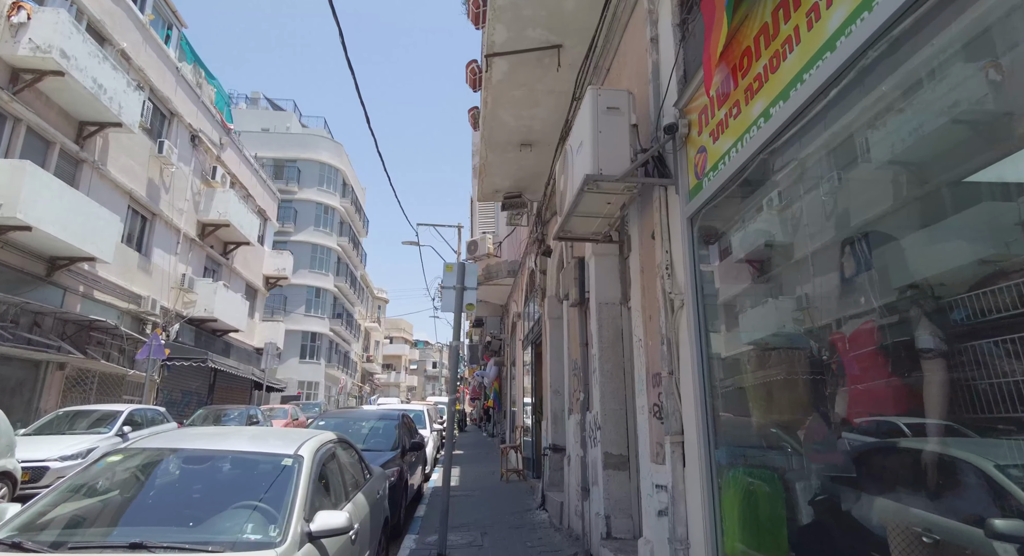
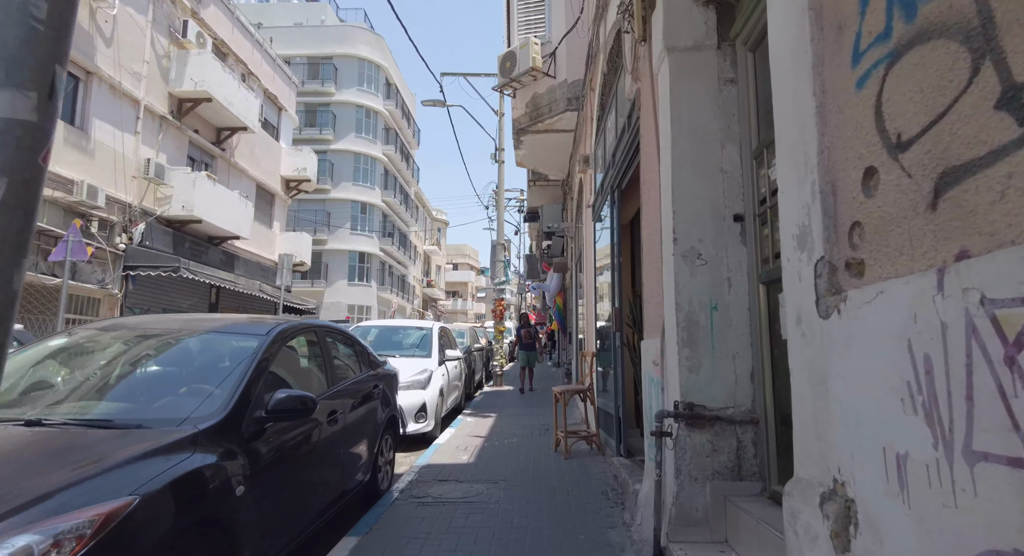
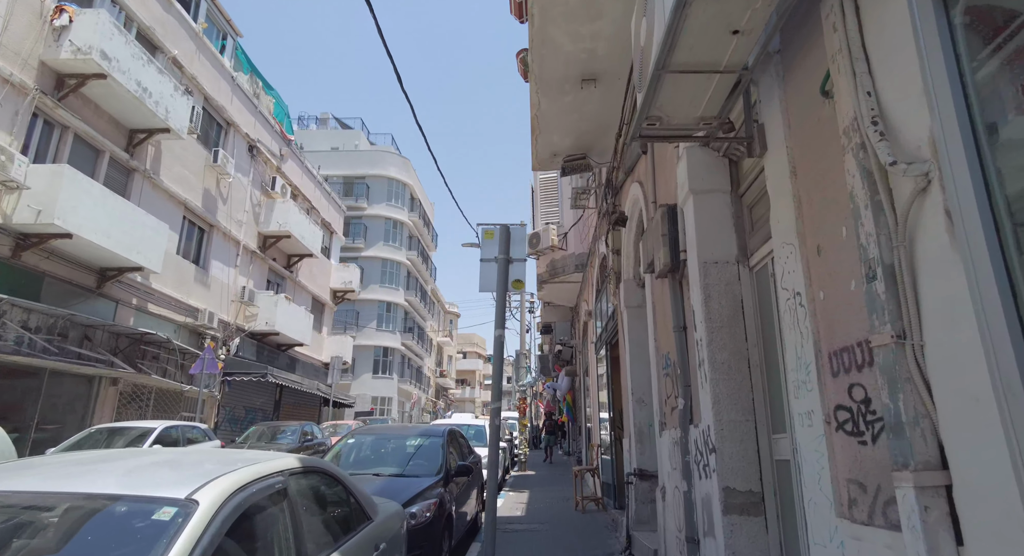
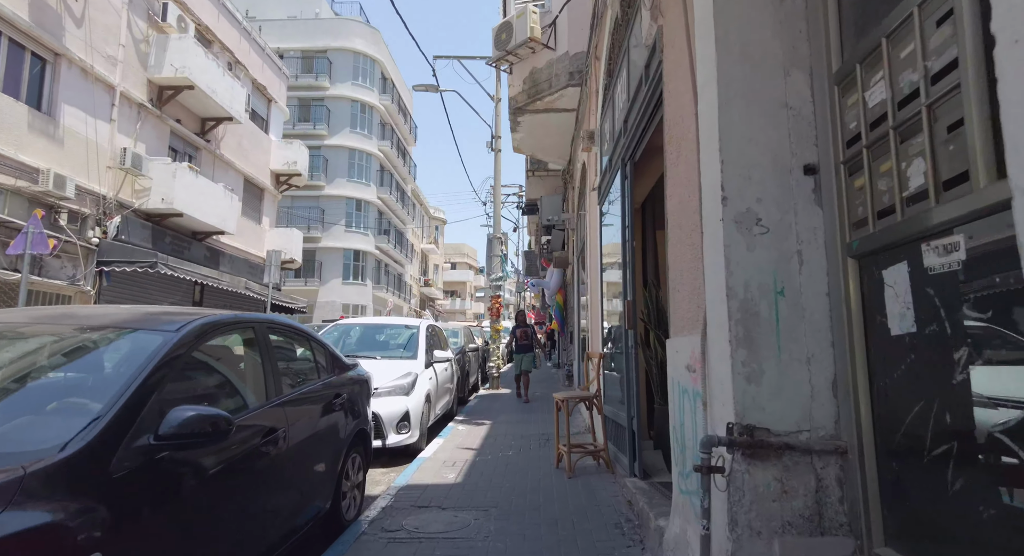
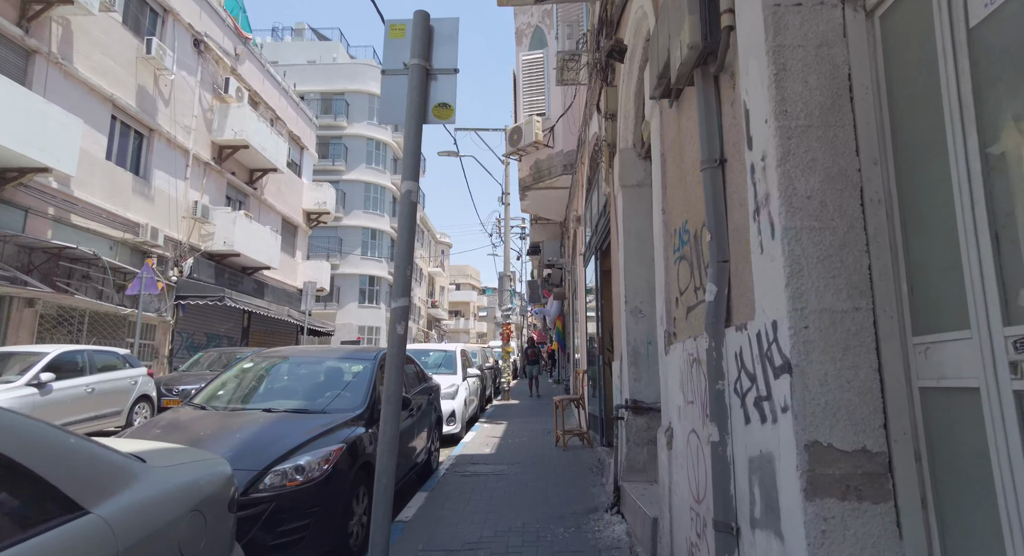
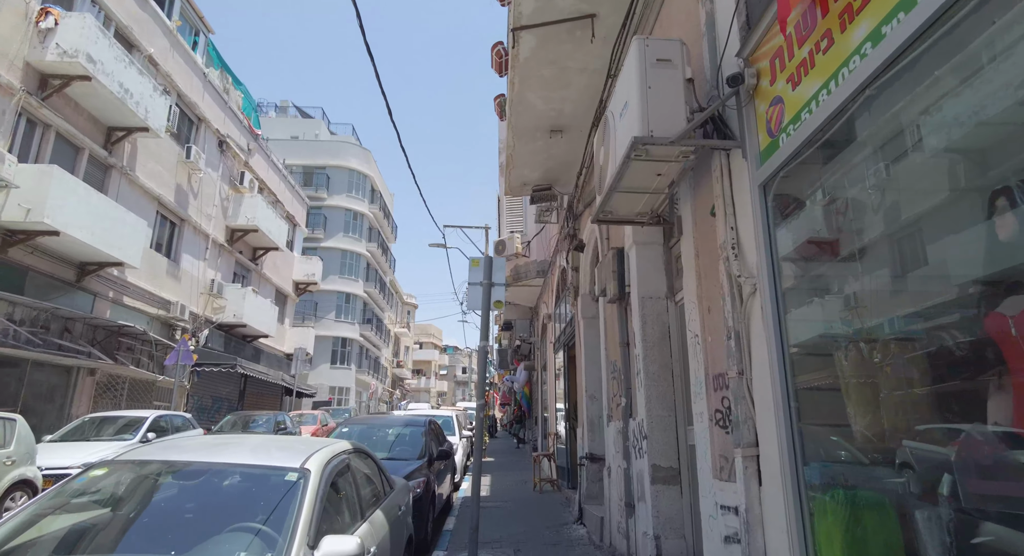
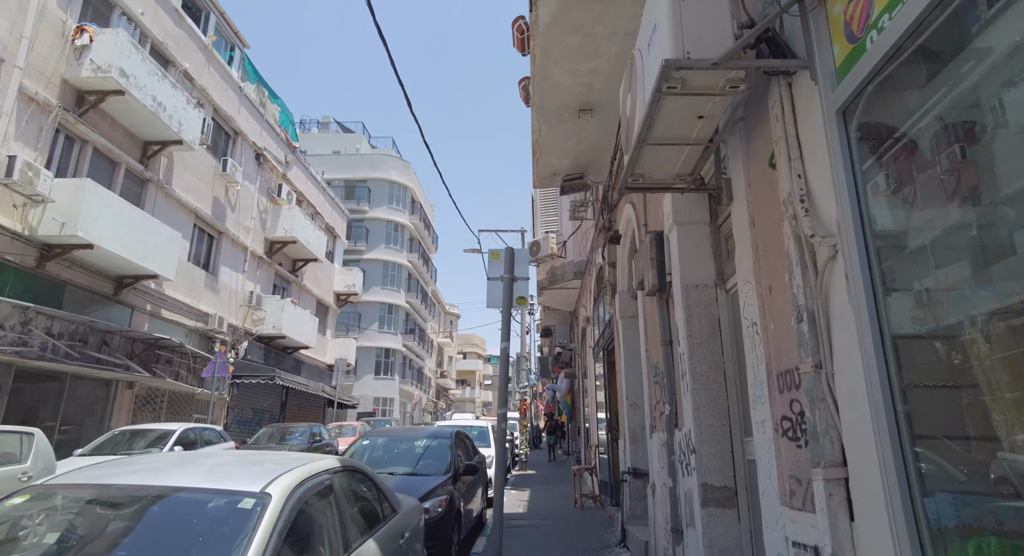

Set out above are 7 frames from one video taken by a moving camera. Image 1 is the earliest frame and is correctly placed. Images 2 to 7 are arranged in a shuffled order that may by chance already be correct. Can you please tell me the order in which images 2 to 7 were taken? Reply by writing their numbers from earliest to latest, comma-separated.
6, 7, 3, 5, 2, 4
